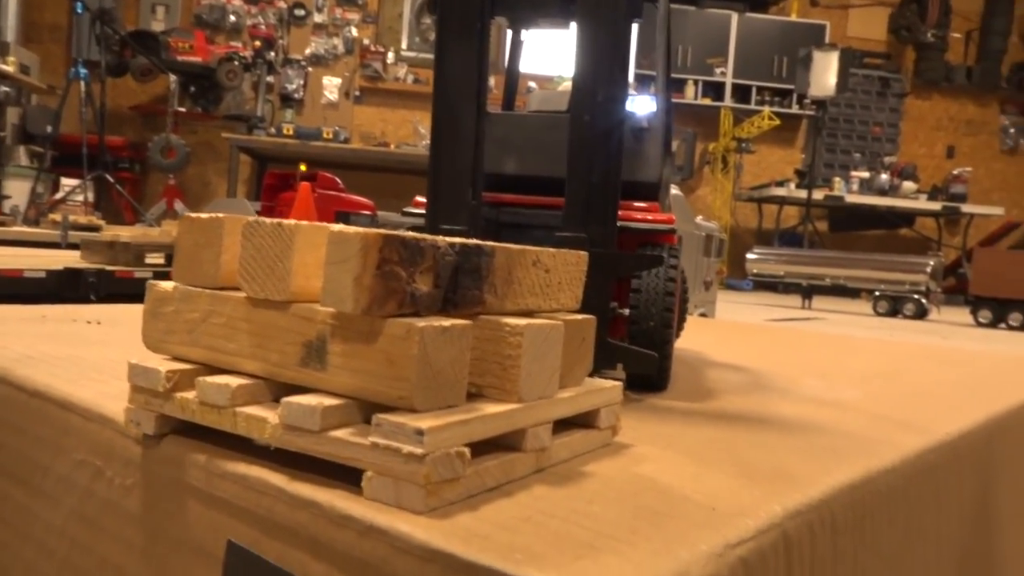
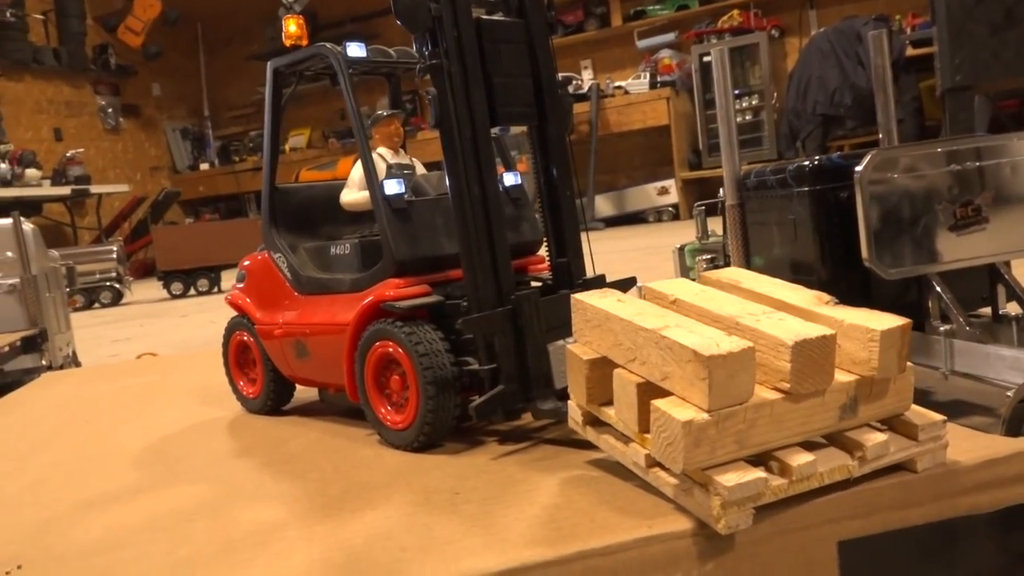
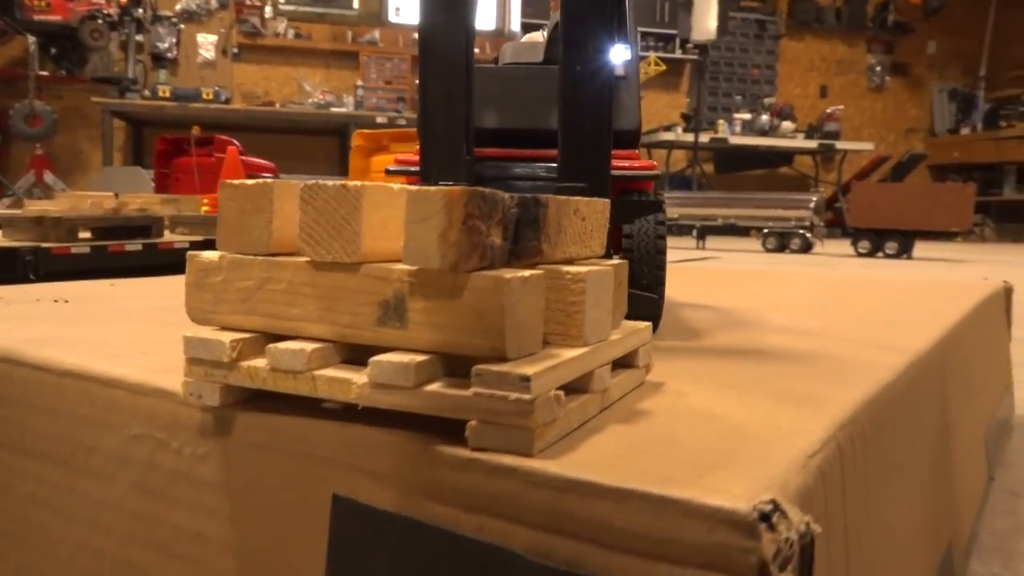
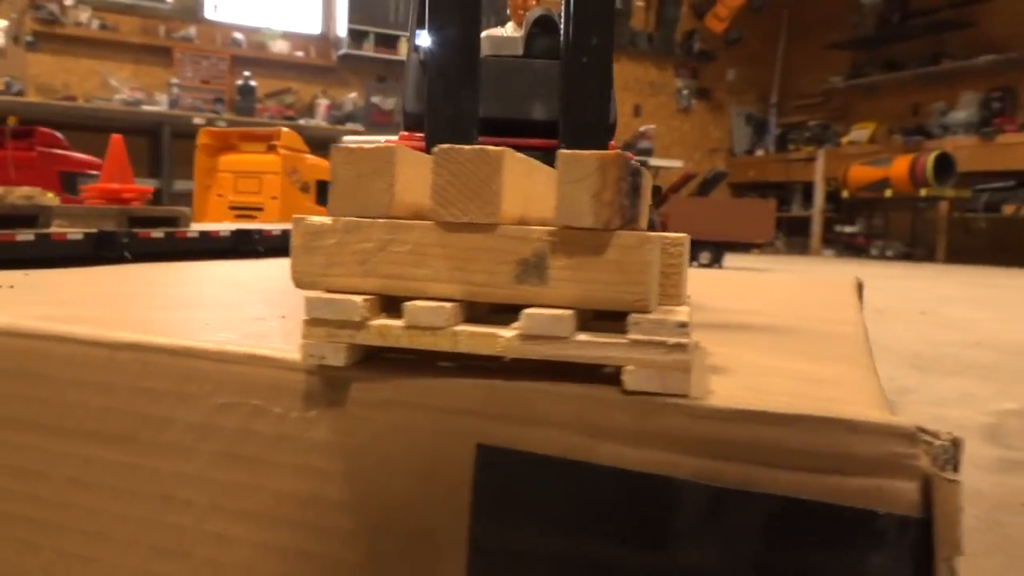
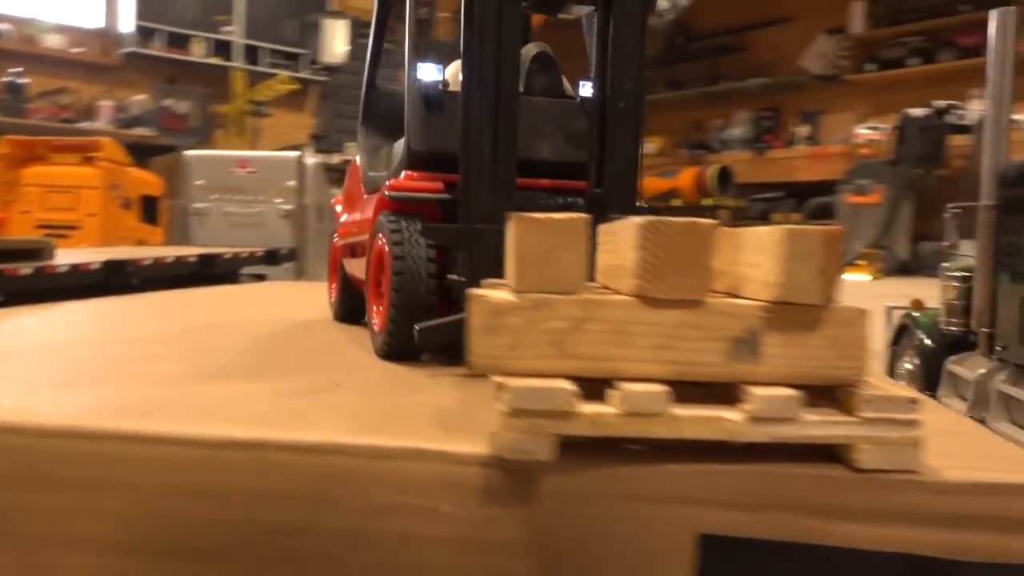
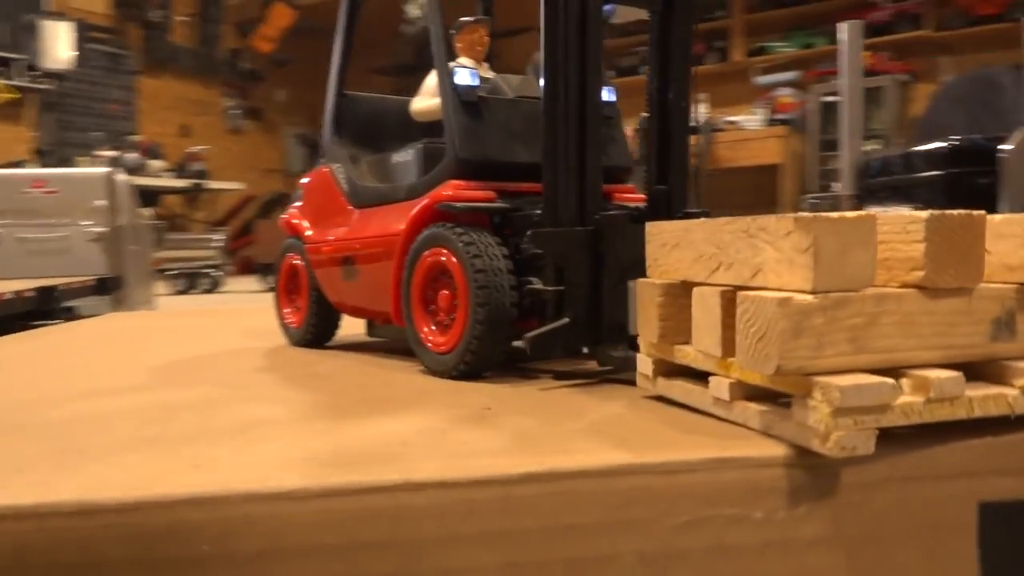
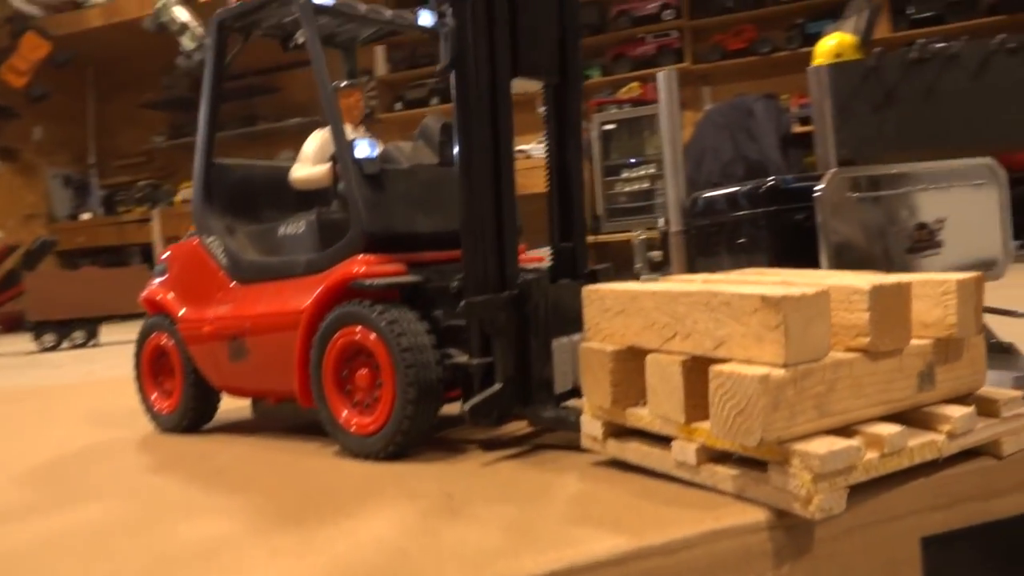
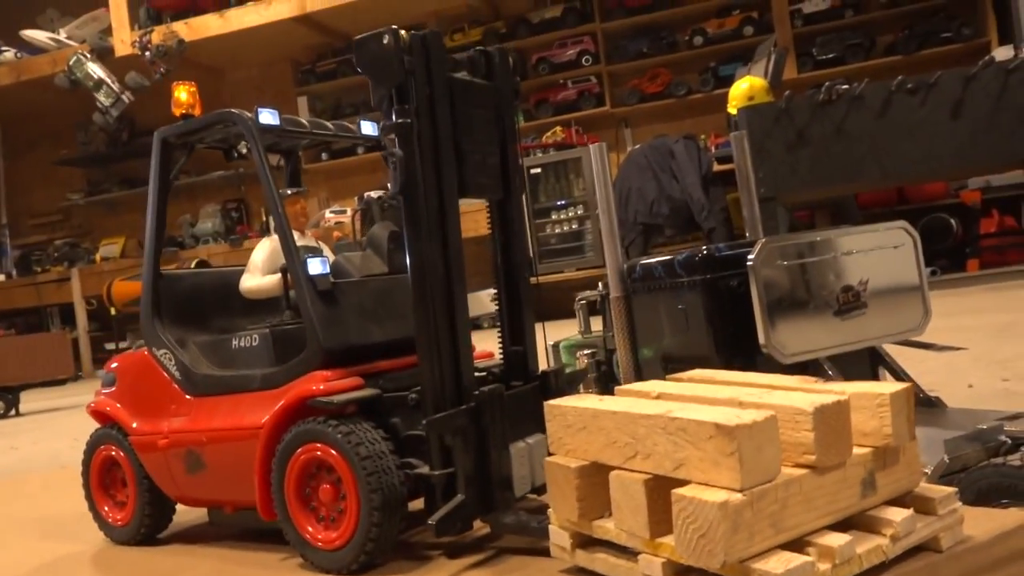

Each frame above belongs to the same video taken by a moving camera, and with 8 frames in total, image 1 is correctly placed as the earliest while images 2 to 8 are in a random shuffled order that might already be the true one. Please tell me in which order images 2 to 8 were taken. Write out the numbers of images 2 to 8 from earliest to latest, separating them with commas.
3, 4, 5, 6, 7, 8, 2
